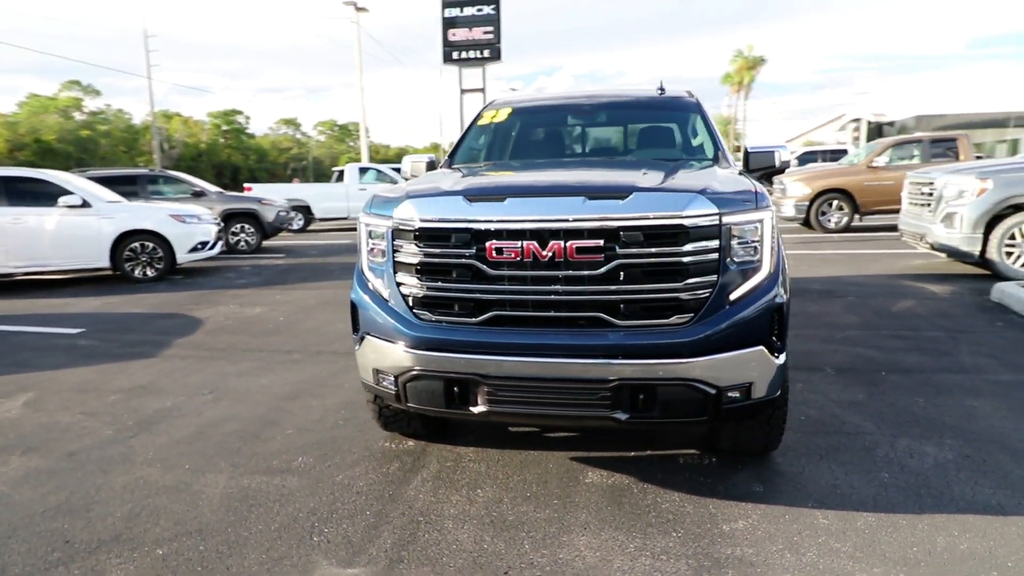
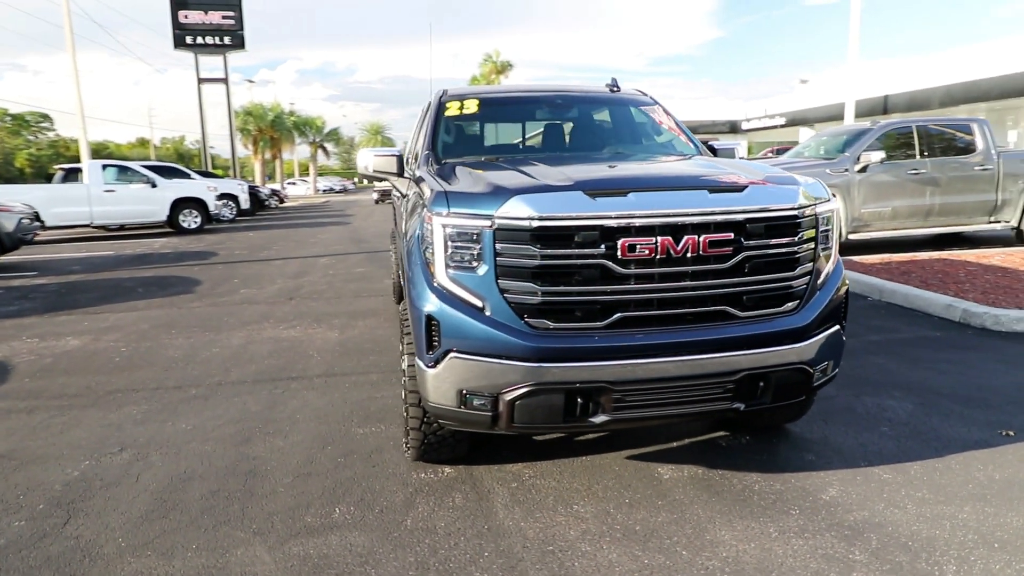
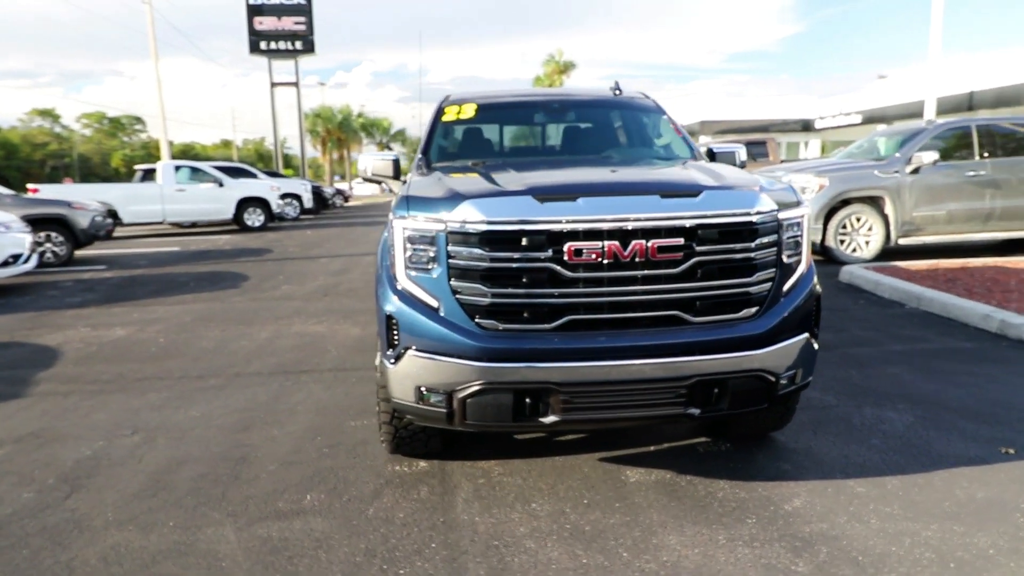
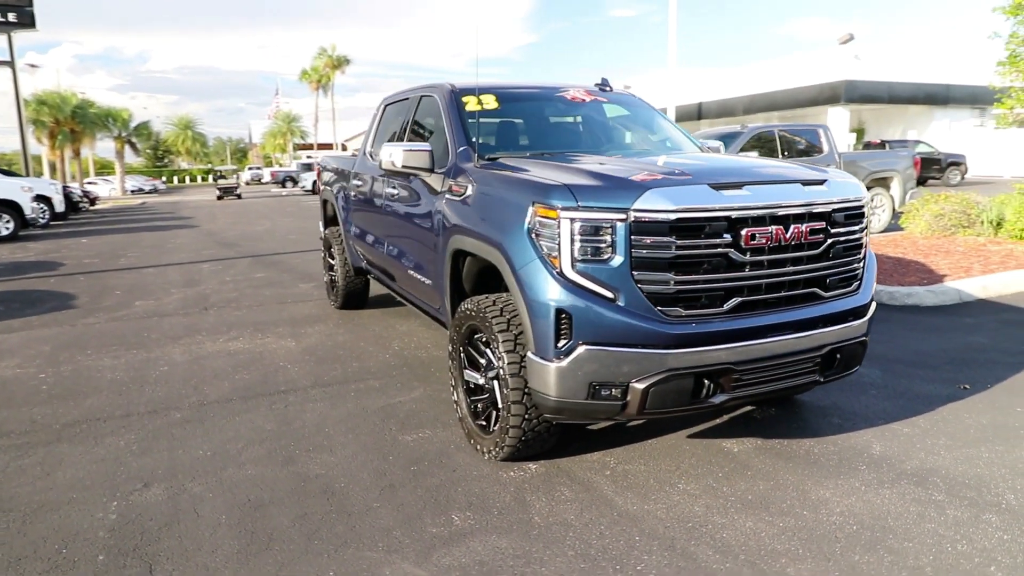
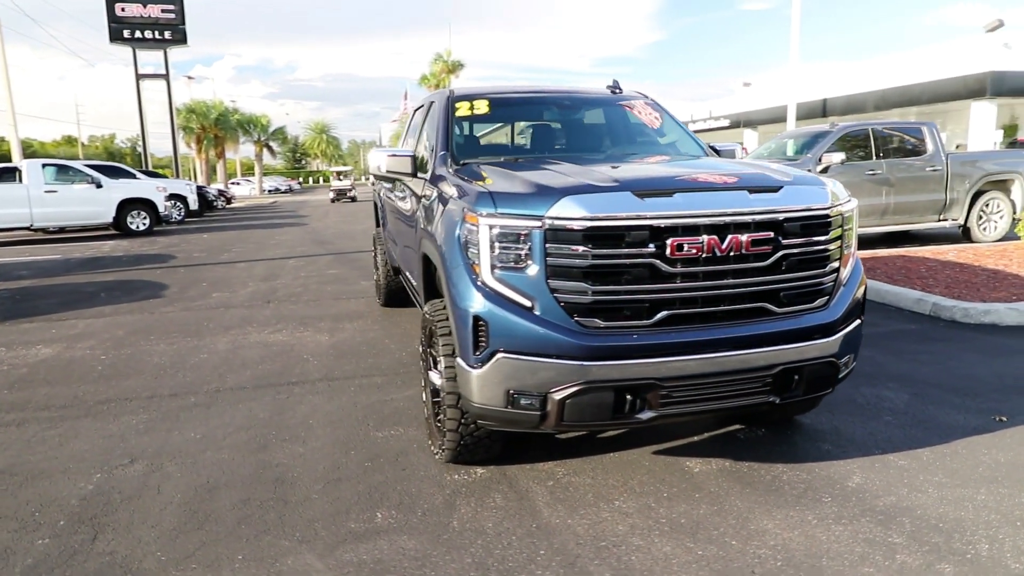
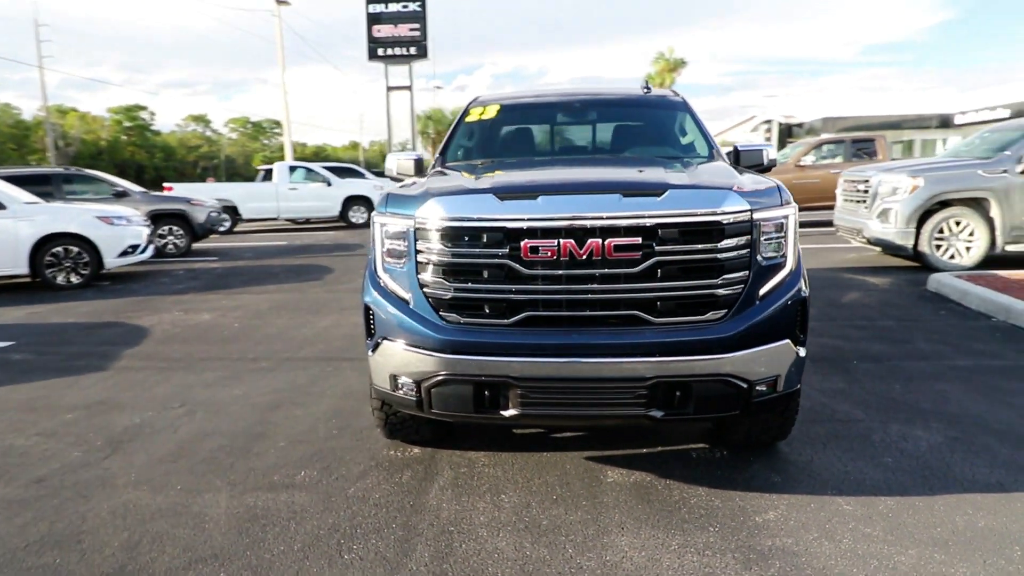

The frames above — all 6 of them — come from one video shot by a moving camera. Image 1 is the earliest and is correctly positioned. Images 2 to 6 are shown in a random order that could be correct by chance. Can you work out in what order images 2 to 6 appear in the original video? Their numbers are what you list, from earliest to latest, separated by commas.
6, 3, 2, 5, 4
